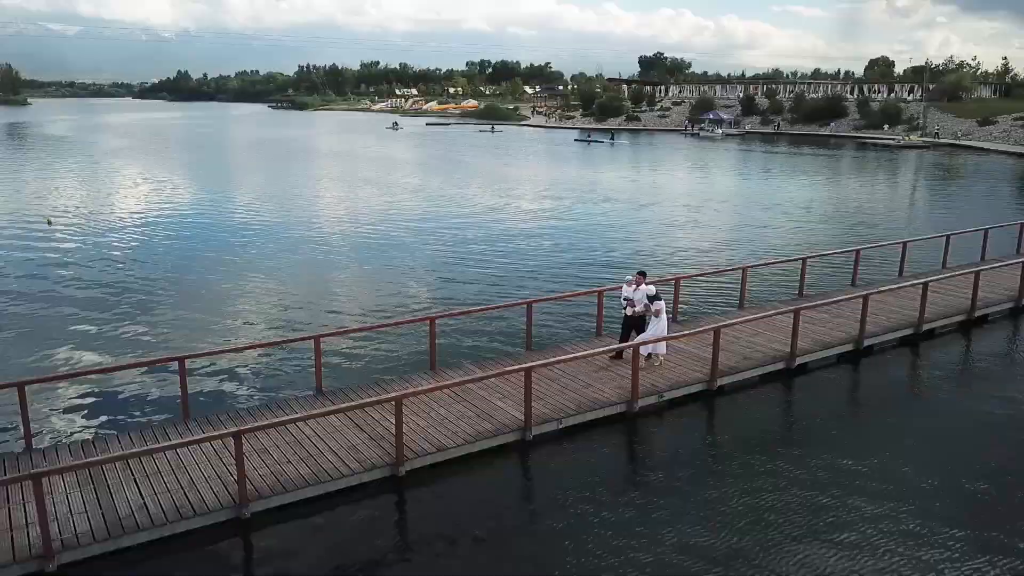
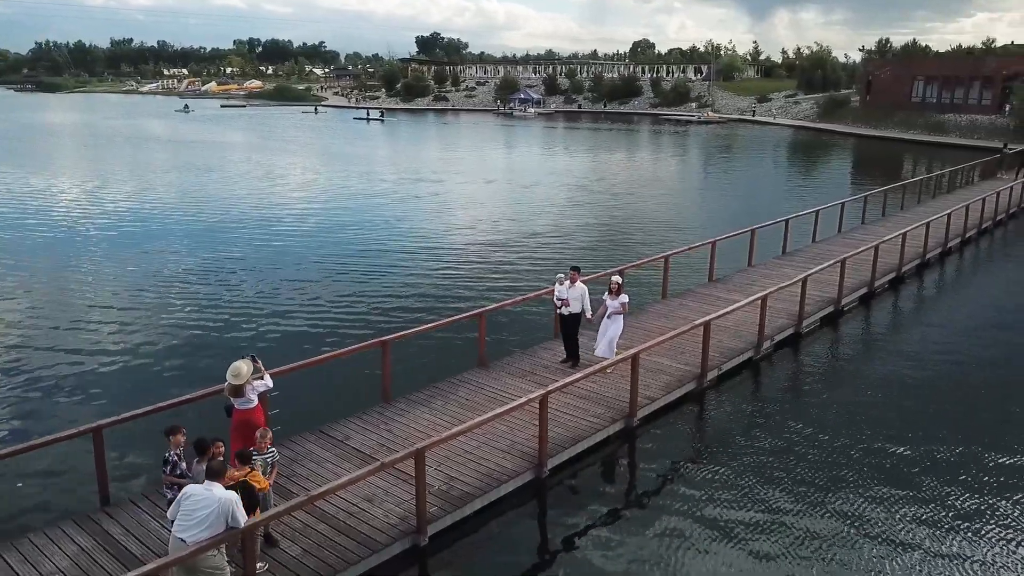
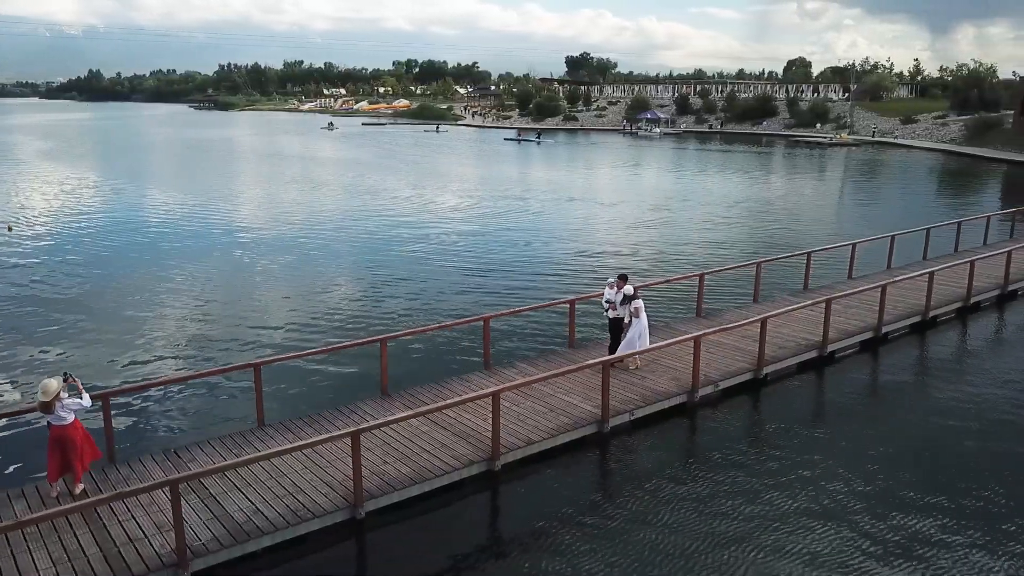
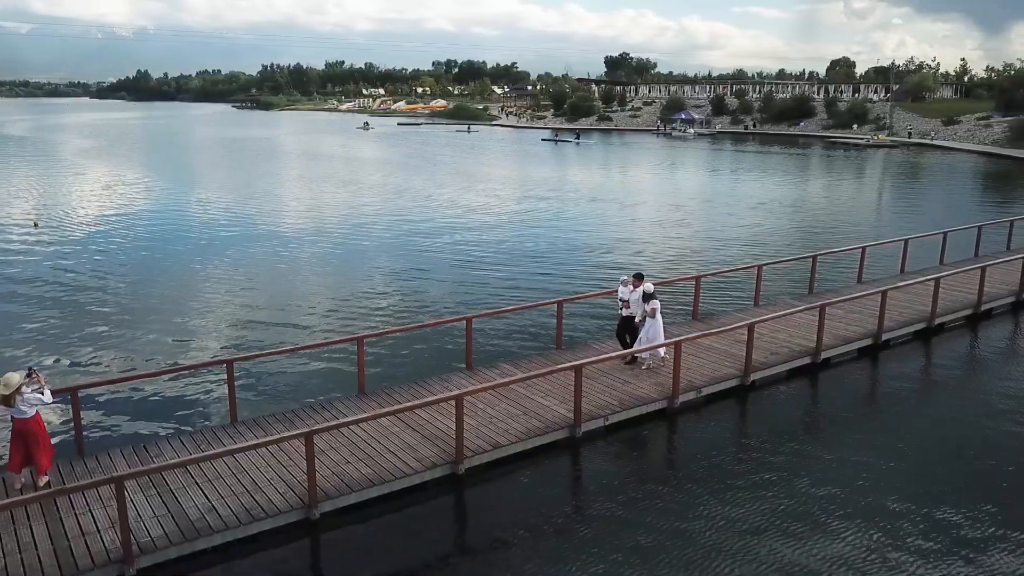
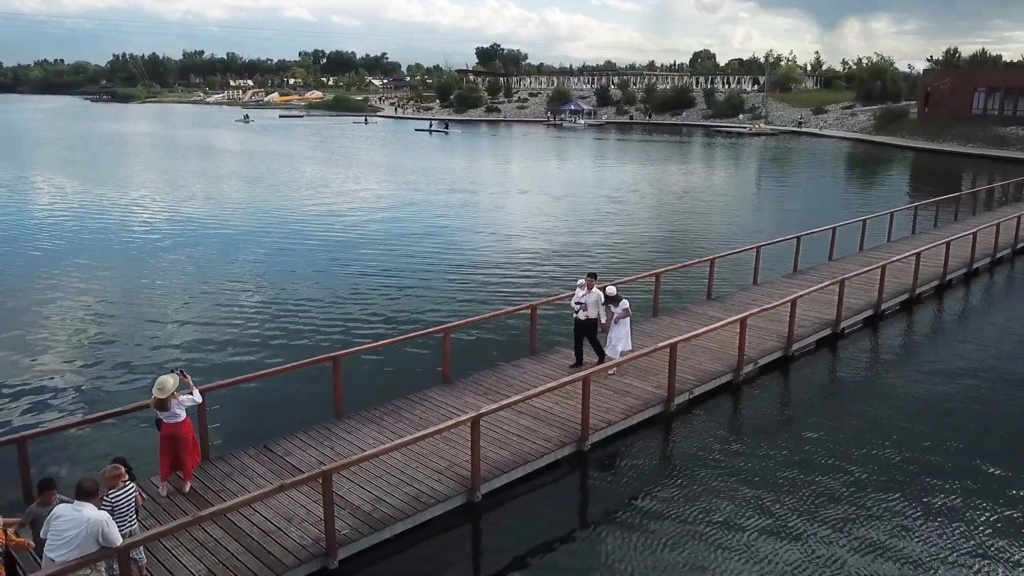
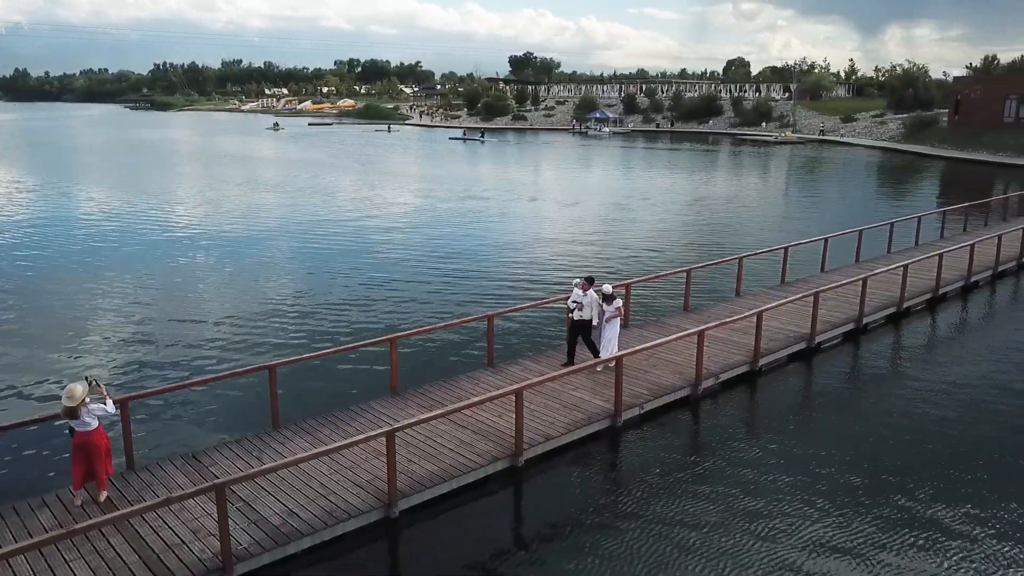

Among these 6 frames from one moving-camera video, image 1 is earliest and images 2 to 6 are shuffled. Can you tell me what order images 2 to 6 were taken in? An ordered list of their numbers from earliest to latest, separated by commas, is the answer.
4, 3, 6, 5, 2
